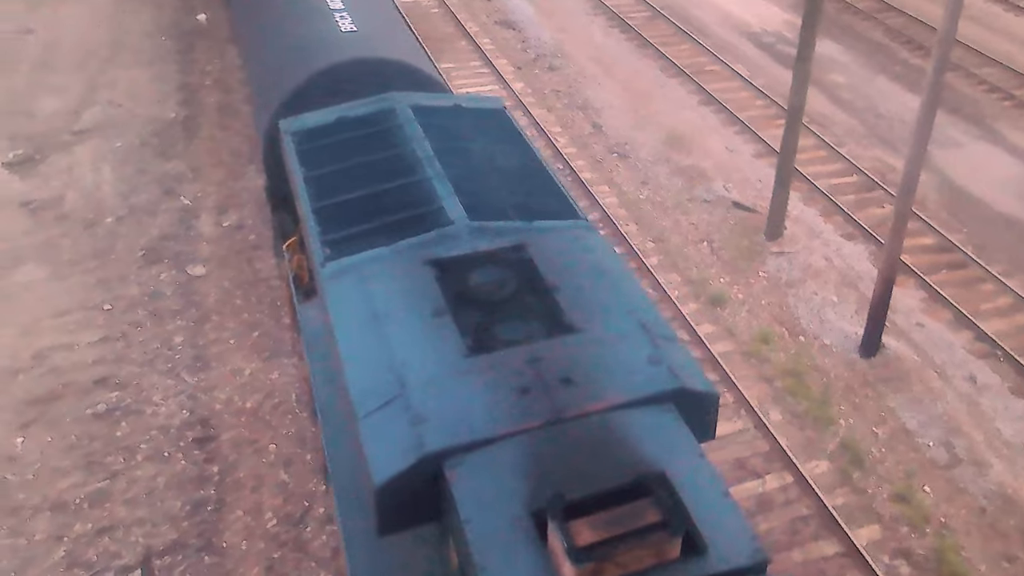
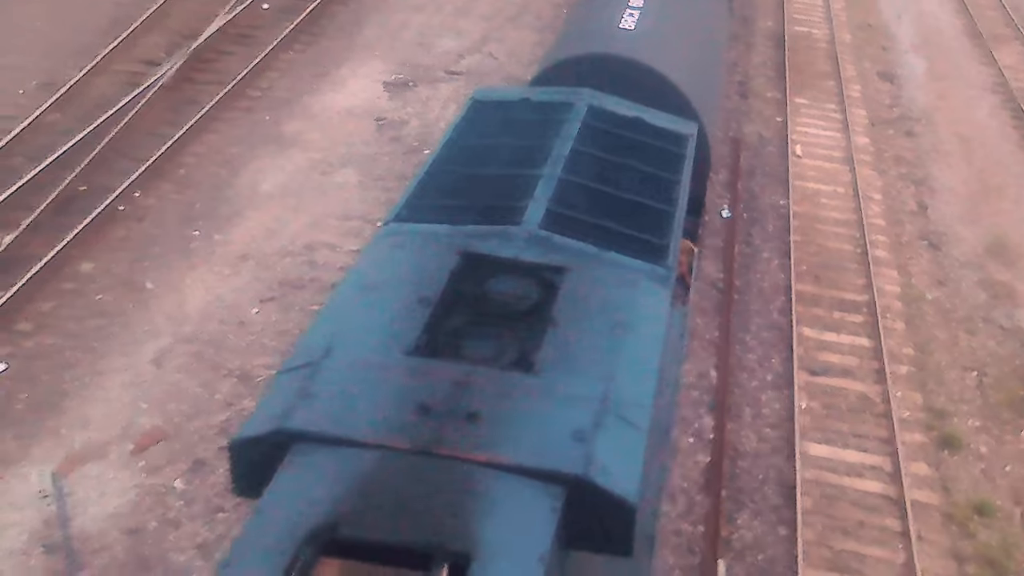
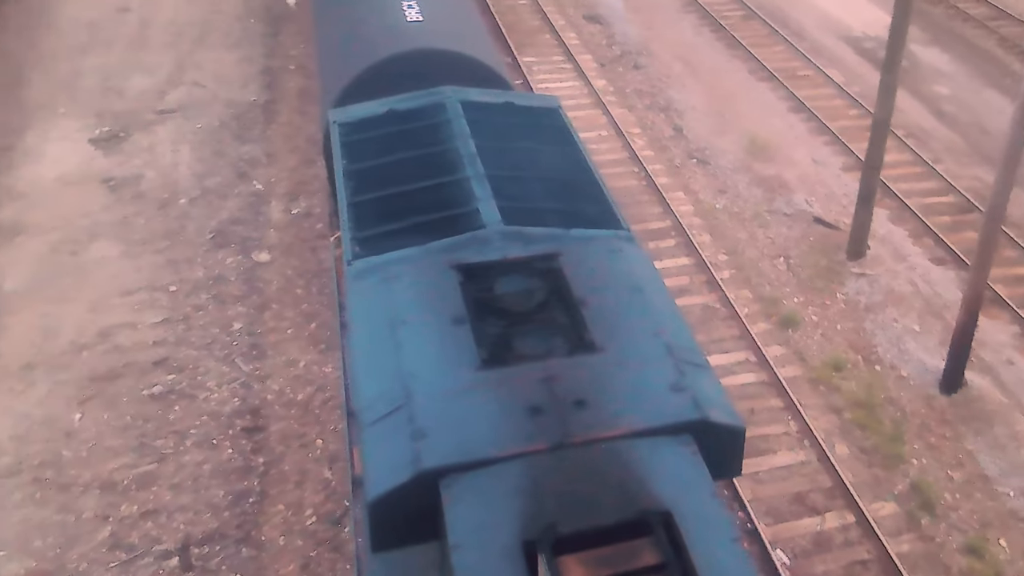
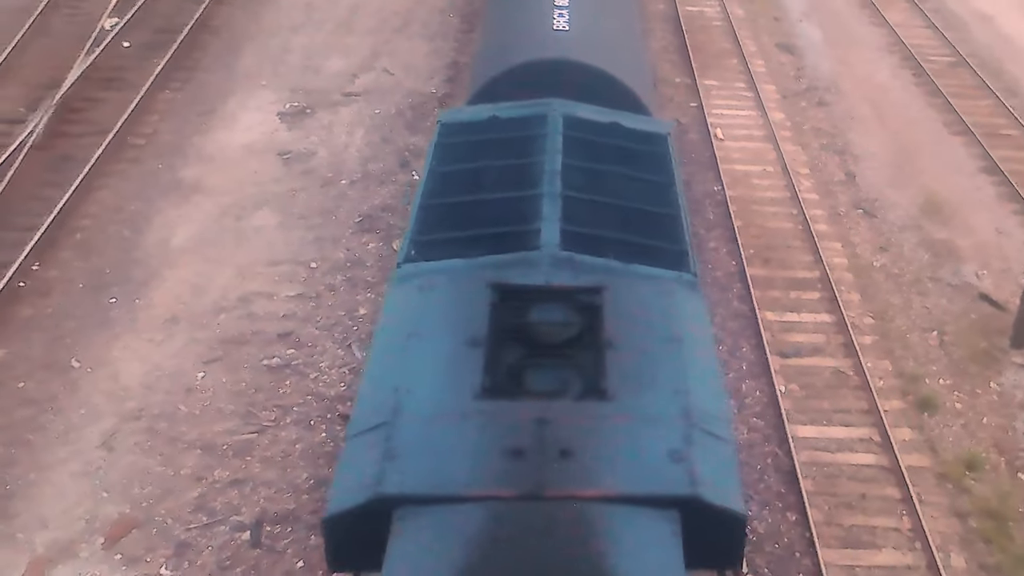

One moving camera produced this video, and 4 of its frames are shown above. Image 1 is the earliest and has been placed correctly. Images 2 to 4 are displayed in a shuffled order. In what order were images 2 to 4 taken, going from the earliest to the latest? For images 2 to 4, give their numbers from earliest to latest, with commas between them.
3, 4, 2
